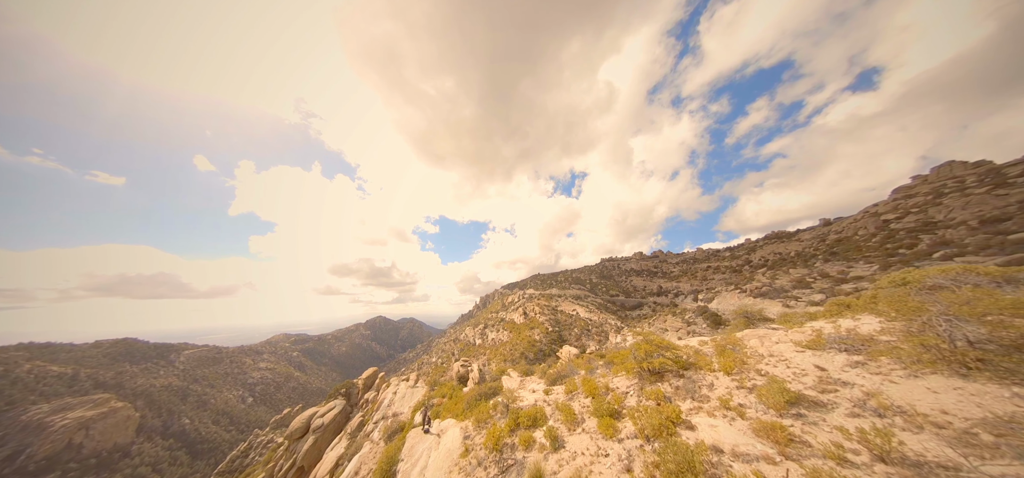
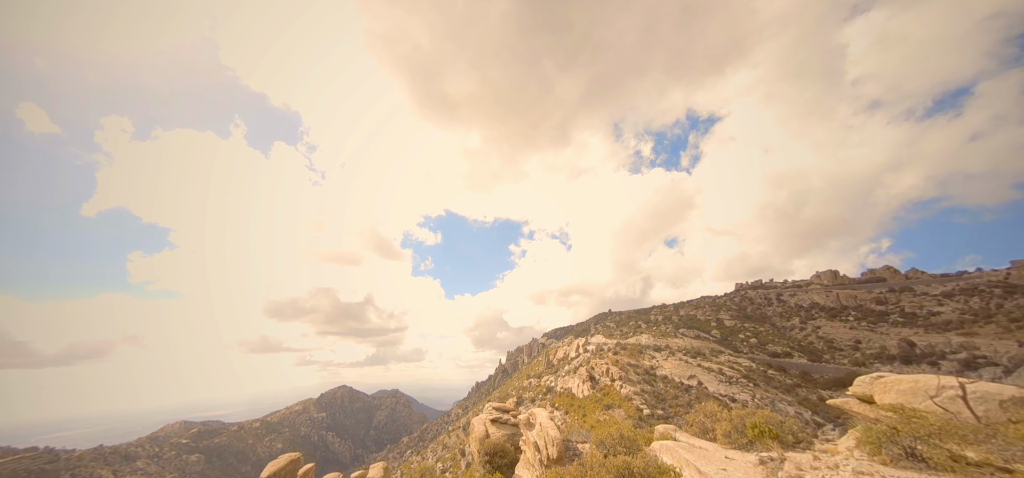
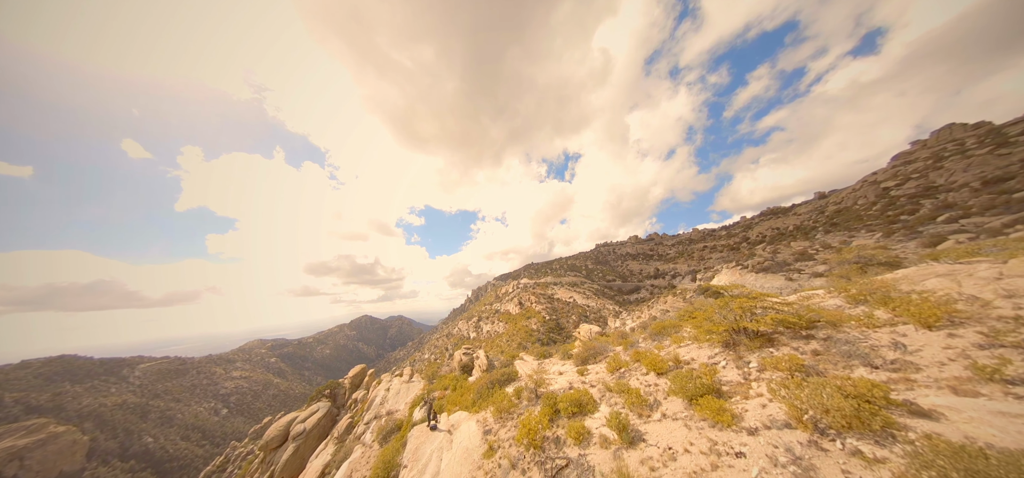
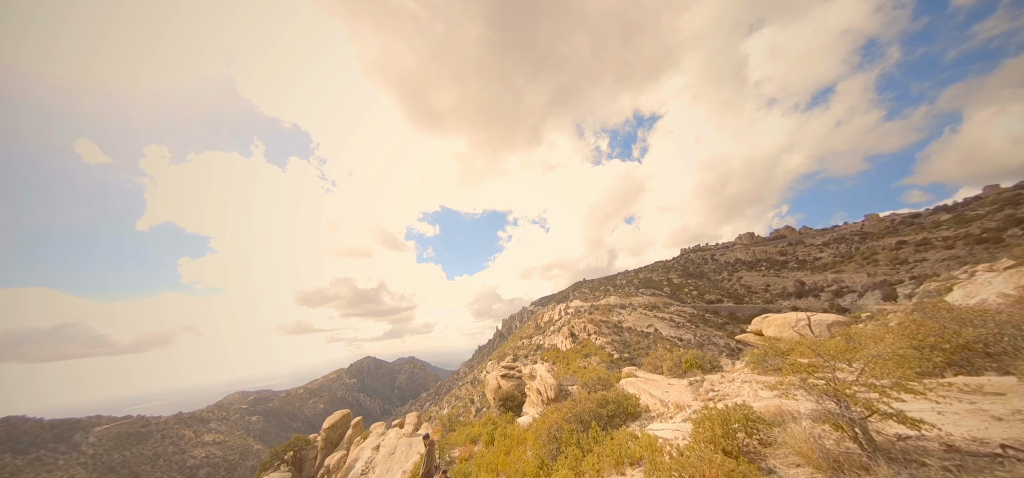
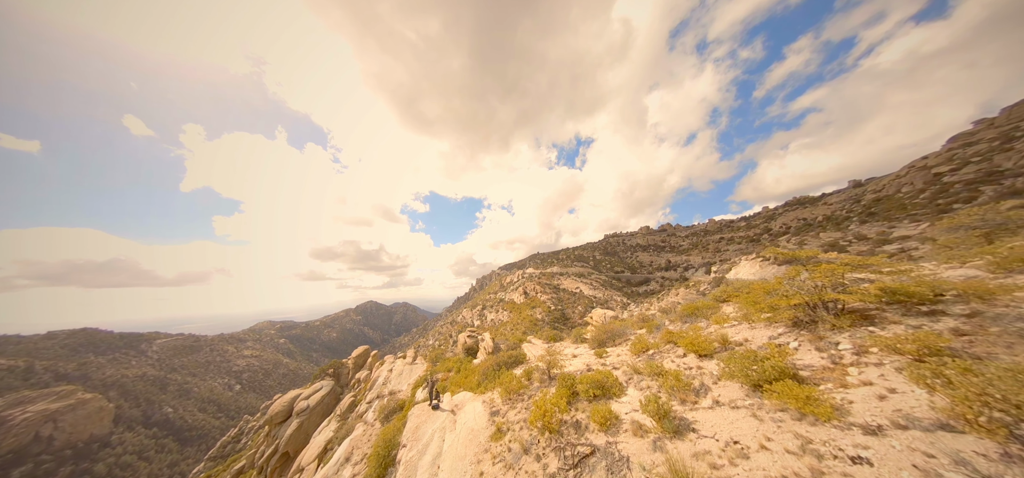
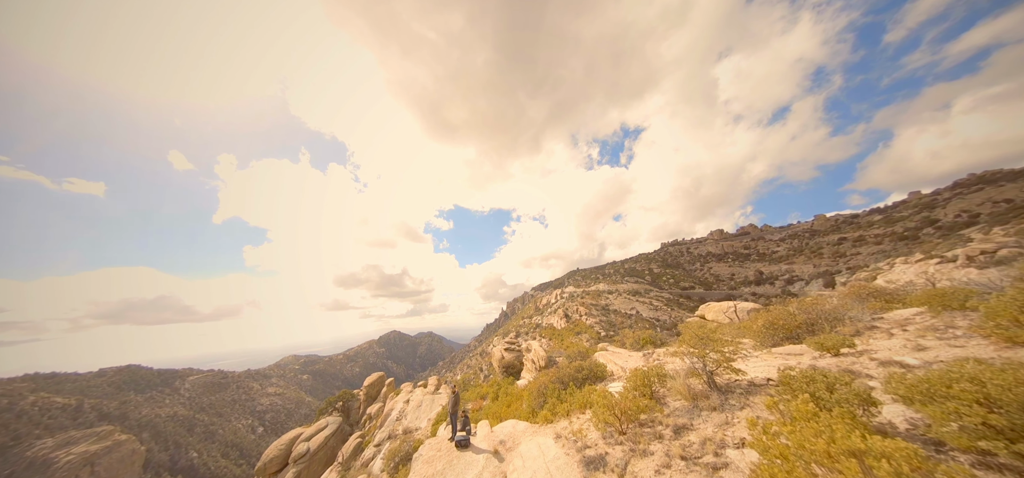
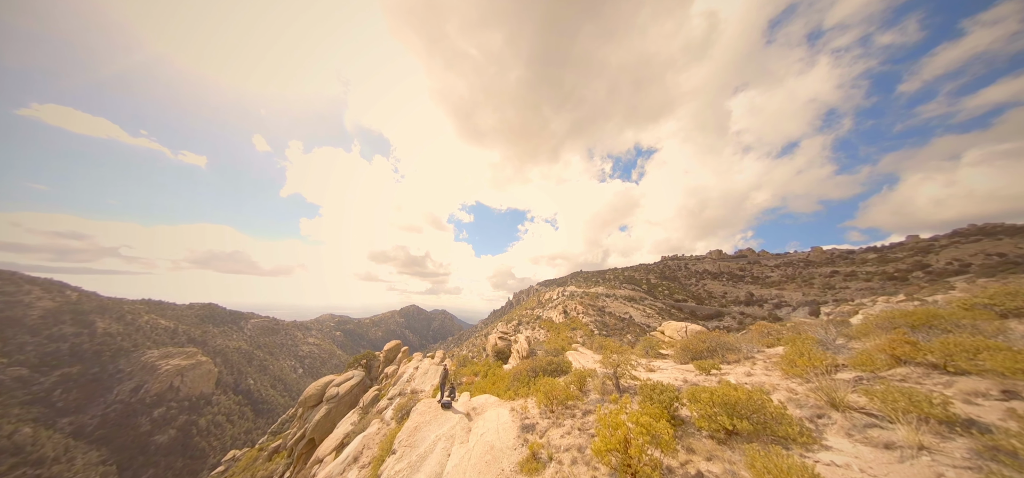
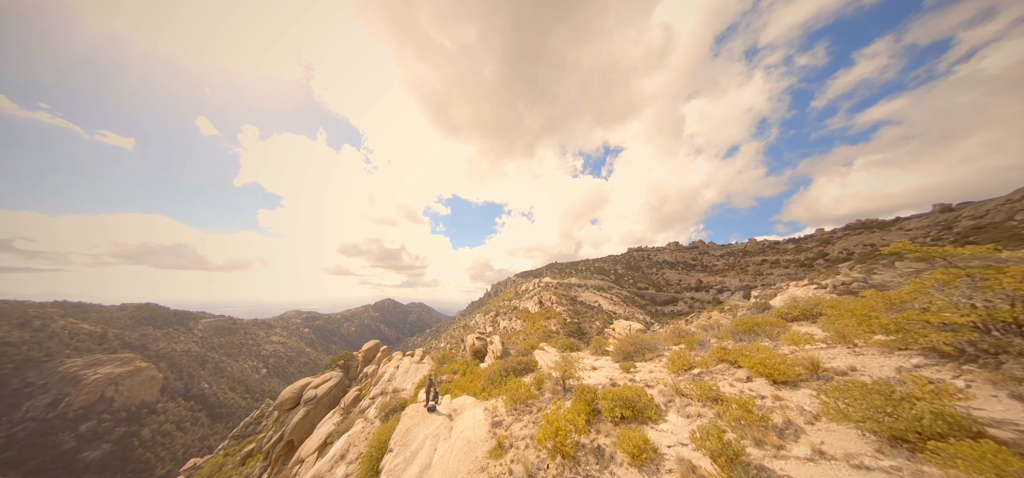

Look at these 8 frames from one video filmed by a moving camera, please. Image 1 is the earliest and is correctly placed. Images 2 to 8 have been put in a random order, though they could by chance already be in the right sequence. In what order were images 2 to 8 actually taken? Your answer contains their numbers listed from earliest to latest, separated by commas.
3, 5, 8, 7, 6, 4, 2
